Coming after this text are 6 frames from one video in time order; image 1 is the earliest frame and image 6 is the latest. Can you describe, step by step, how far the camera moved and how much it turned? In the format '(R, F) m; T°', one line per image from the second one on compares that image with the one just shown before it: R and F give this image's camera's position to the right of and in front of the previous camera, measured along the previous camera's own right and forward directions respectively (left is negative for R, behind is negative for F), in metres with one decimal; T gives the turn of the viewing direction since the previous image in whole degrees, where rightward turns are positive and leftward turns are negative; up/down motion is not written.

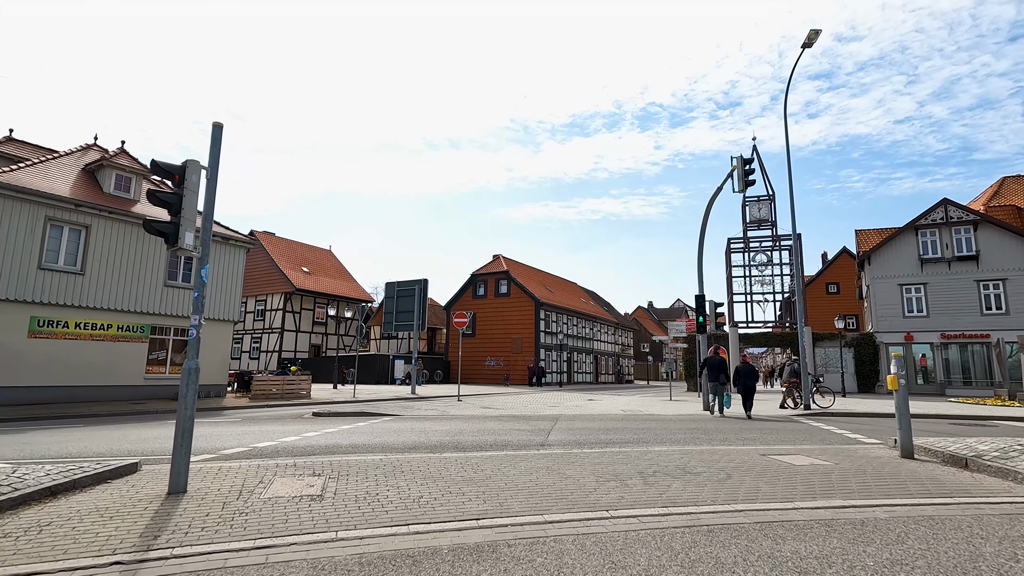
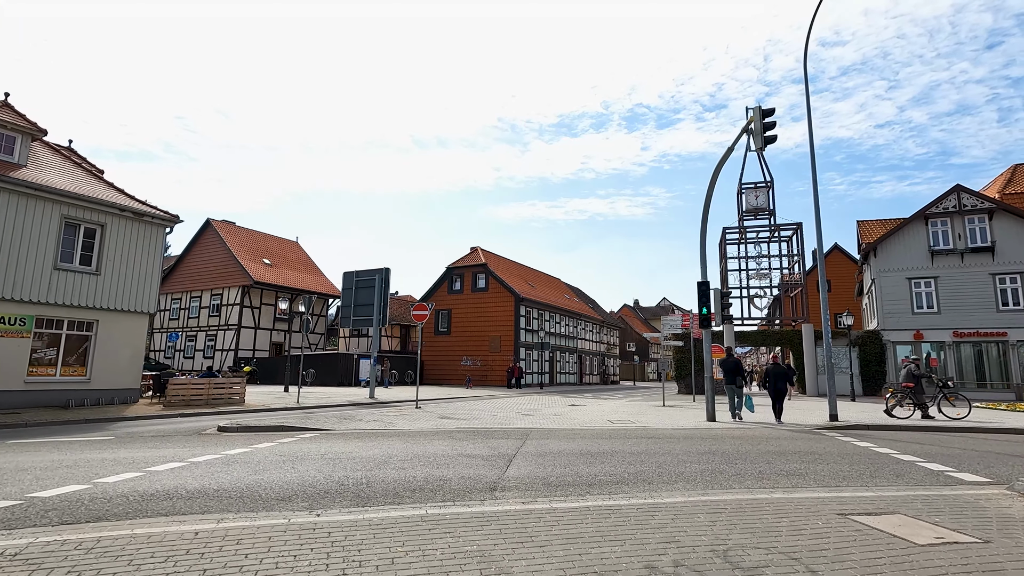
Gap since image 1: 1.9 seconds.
(+0.6, +3.2) m; +1°
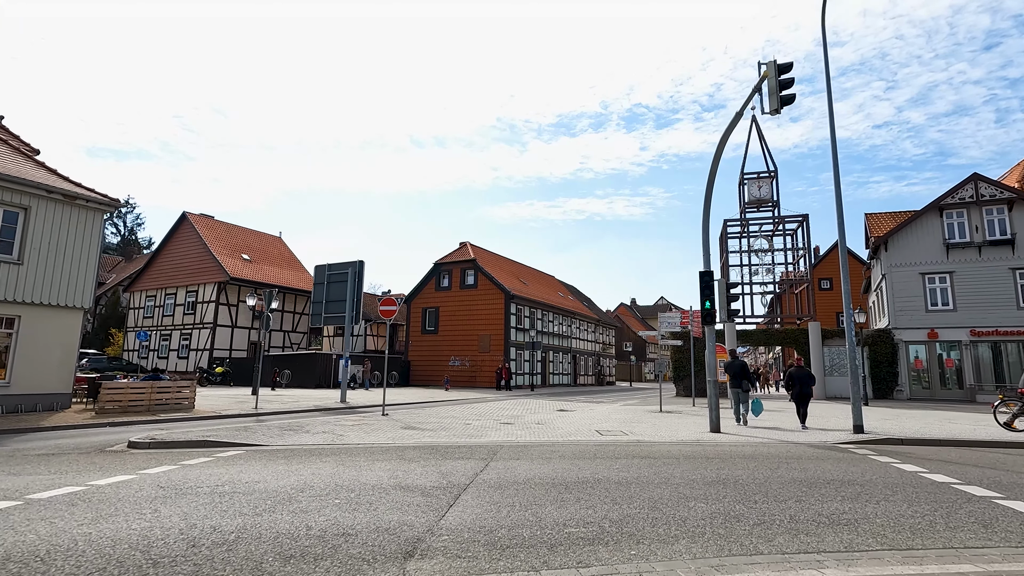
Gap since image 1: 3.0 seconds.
(+0.6, +2.0) m; 0°
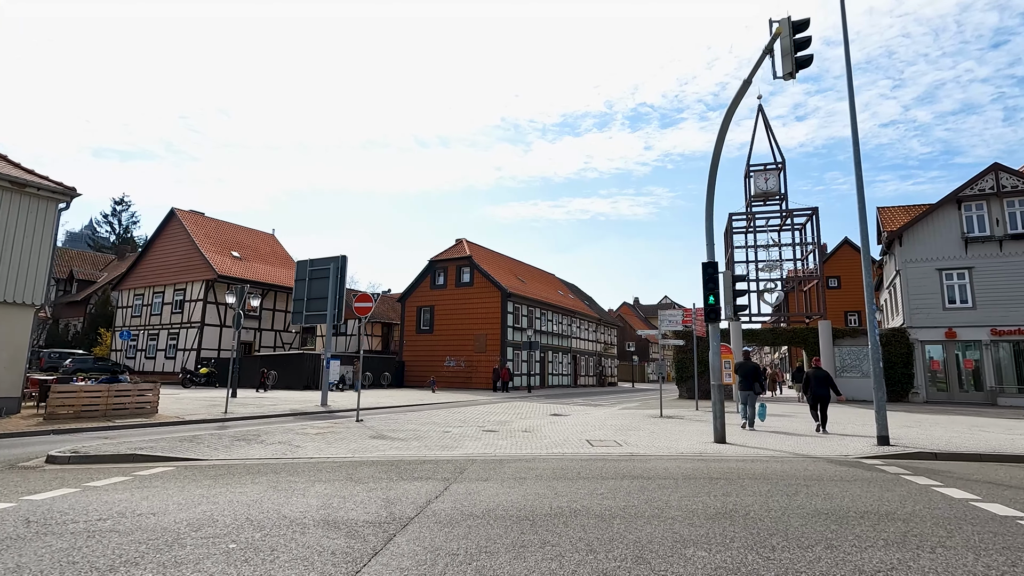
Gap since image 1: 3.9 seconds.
(+0.5, +1.3) m; 0°
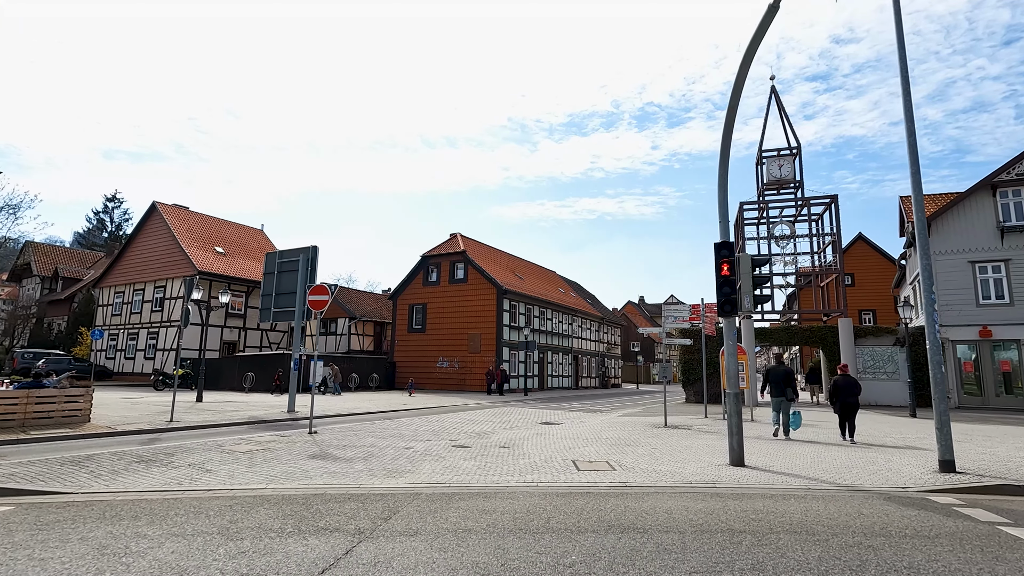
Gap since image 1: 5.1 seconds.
(+0.7, +2.1) m; -1°
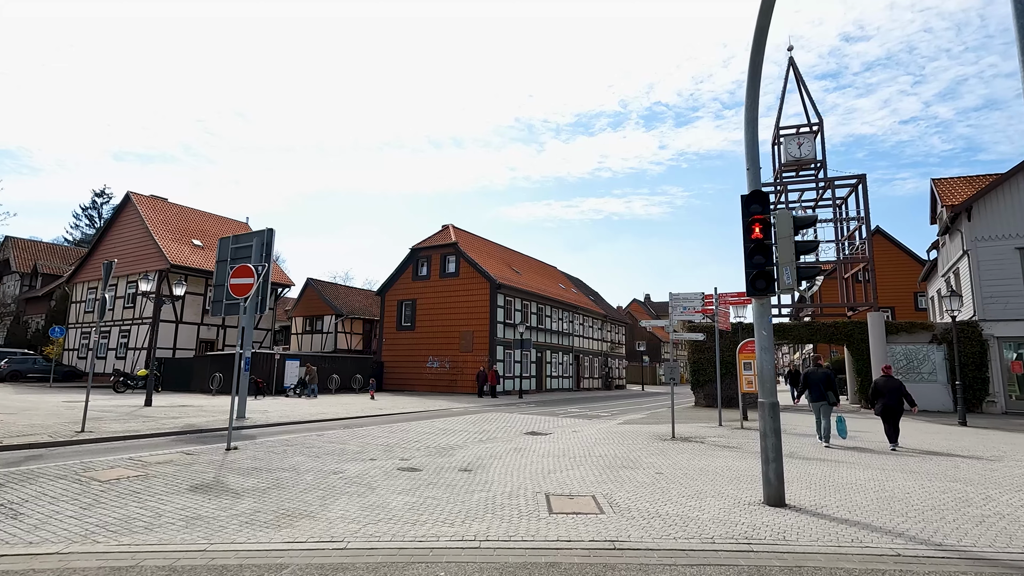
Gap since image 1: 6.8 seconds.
(+0.7, +2.6) m; -1°
